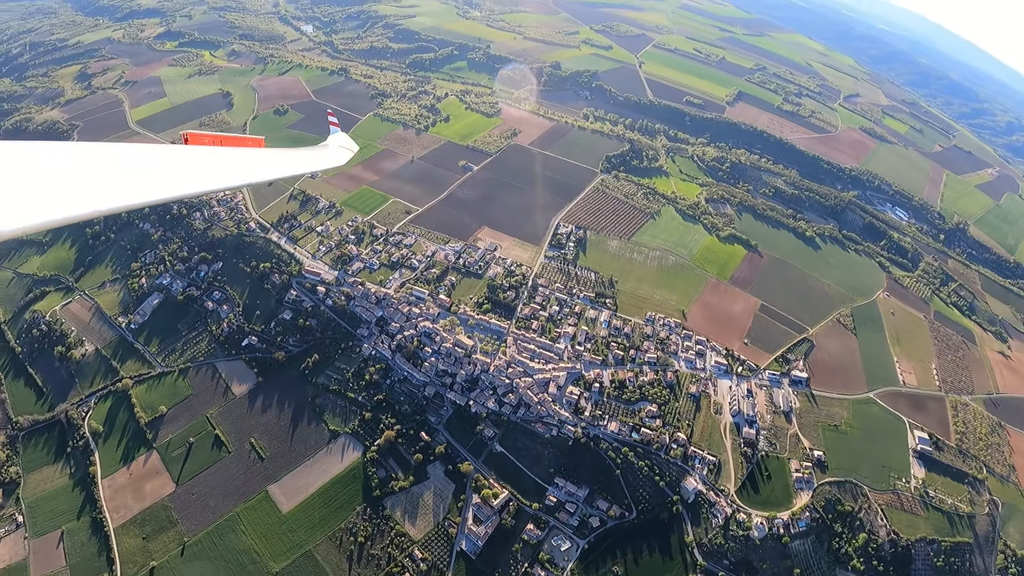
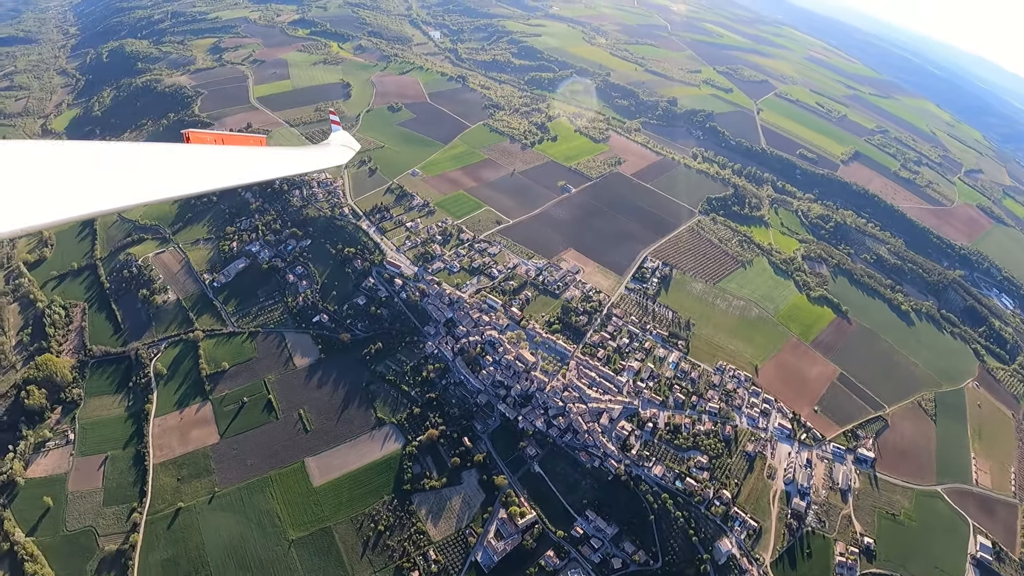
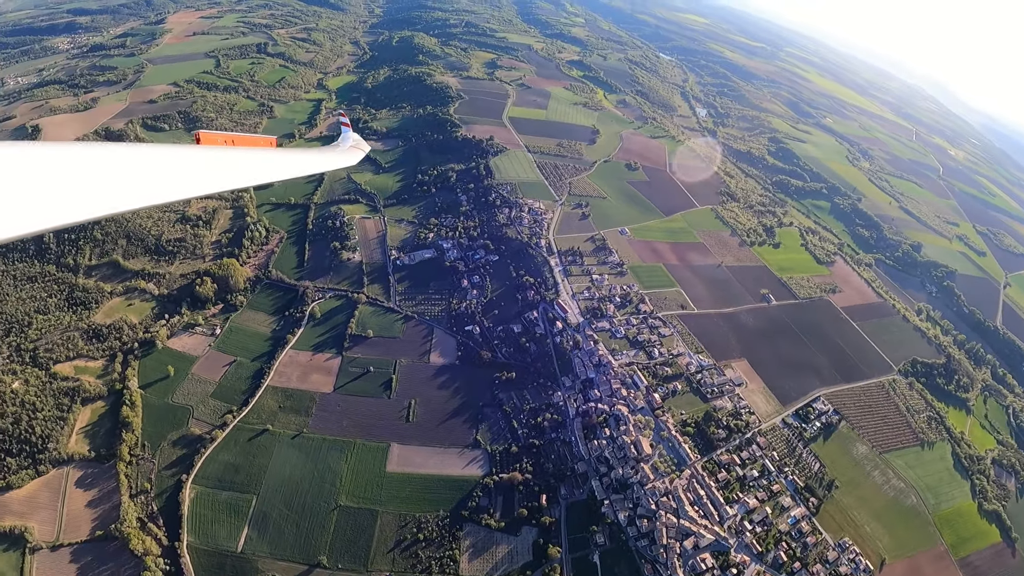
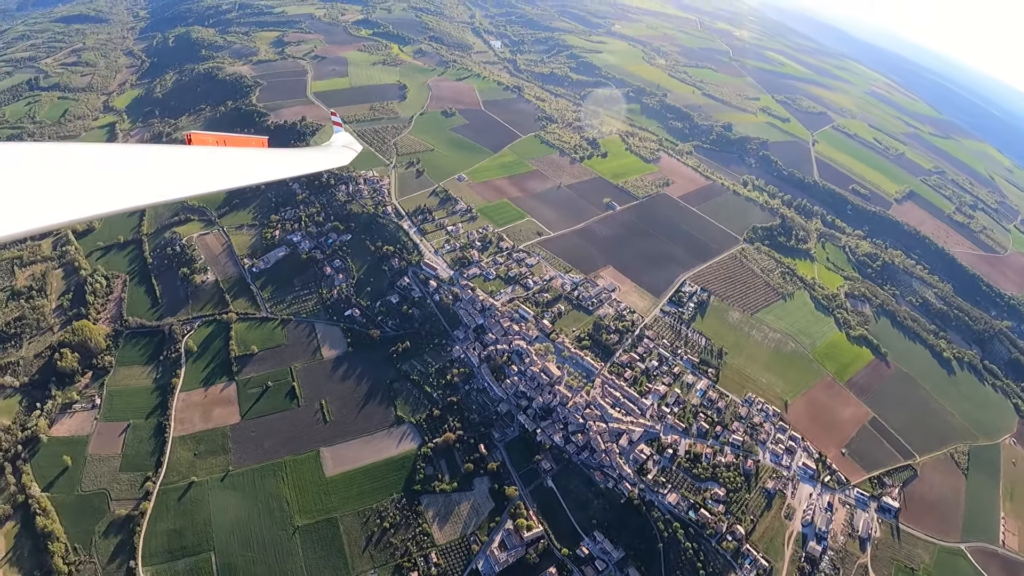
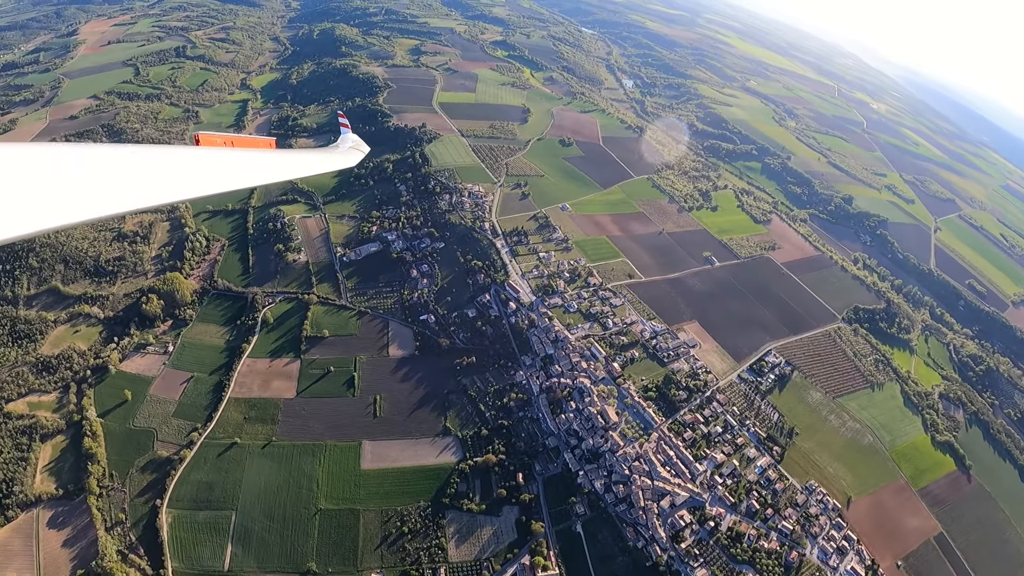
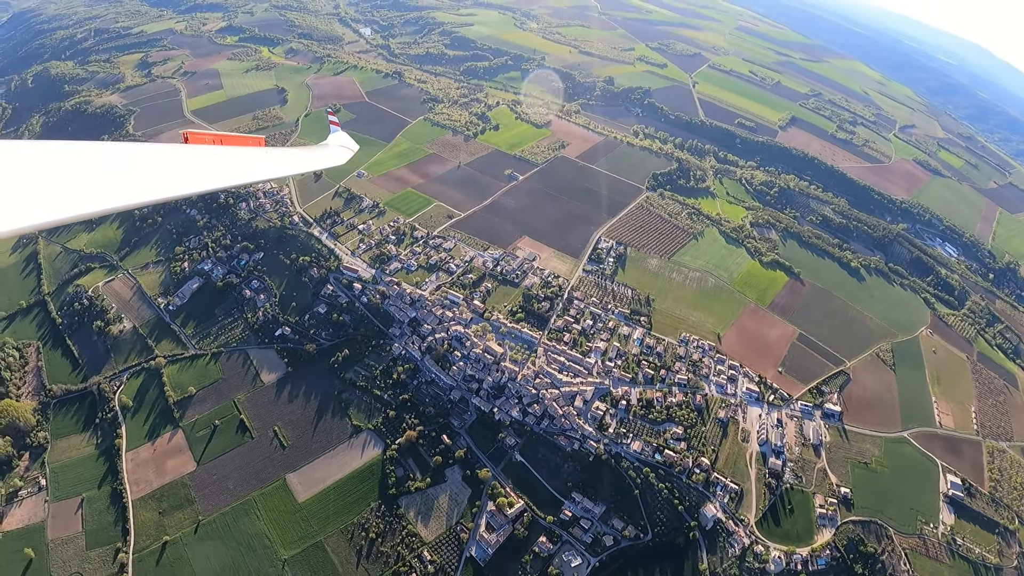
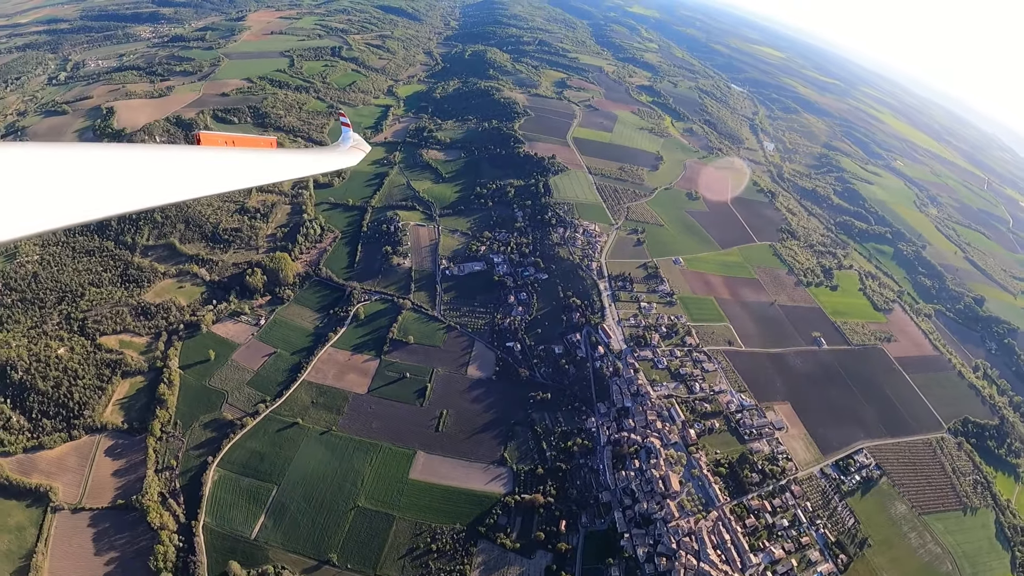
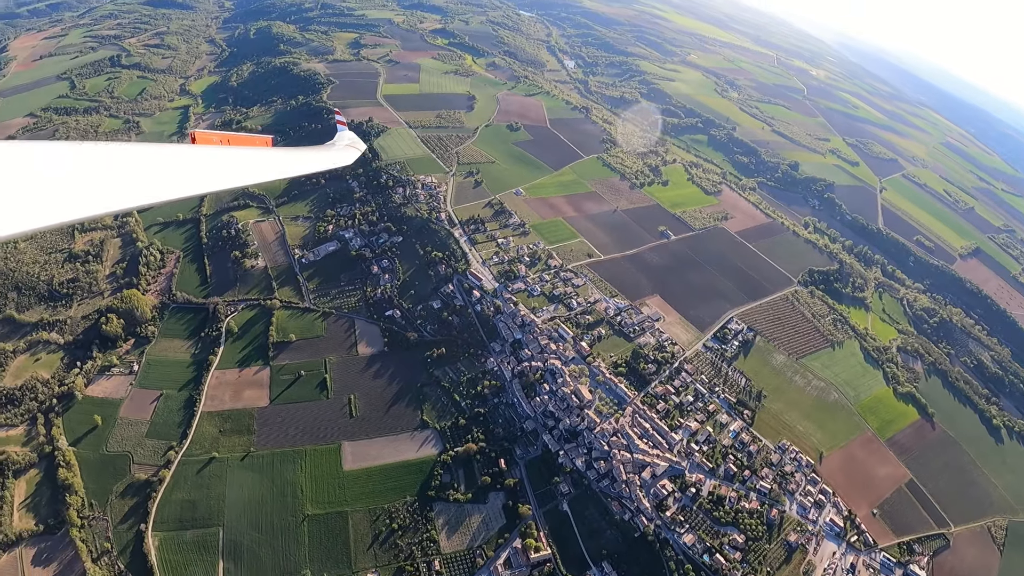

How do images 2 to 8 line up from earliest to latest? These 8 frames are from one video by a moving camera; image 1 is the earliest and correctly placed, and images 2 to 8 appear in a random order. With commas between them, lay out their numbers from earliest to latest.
6, 2, 4, 8, 5, 3, 7
